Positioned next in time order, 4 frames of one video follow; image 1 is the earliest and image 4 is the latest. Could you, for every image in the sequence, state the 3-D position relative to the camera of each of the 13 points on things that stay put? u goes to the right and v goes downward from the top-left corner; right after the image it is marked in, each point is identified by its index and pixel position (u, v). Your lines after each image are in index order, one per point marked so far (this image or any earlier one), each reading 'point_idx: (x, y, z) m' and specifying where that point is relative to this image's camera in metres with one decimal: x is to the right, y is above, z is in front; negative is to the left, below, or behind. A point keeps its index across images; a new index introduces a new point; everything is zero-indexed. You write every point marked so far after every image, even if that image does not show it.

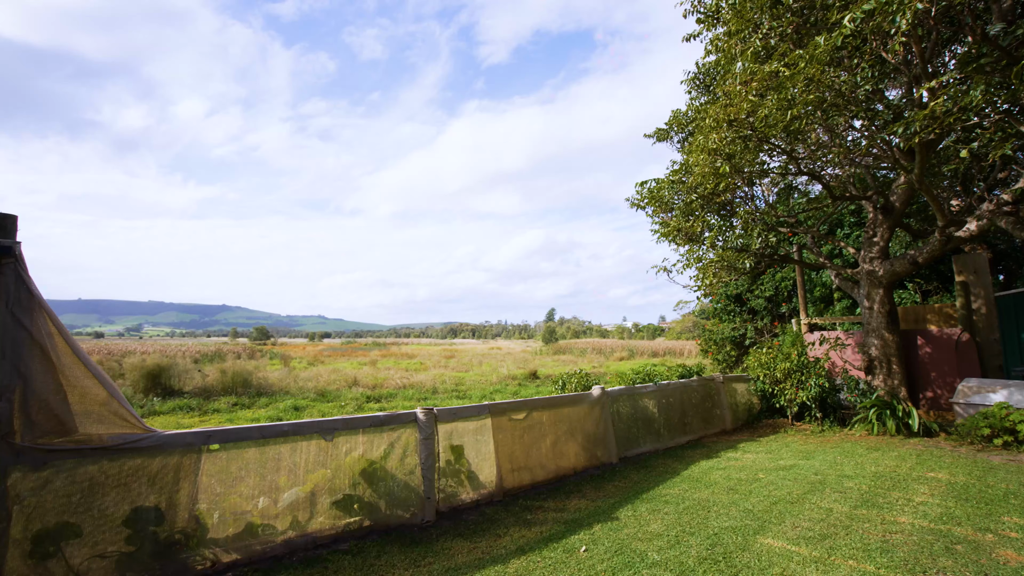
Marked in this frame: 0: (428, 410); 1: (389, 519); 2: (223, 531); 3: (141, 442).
0: (-0.8, -1.1, +4.6) m
1: (-1.0, -1.9, +4.3) m
2: (-2.0, -1.7, +3.6) m
3: (-2.5, -1.0, +3.4) m
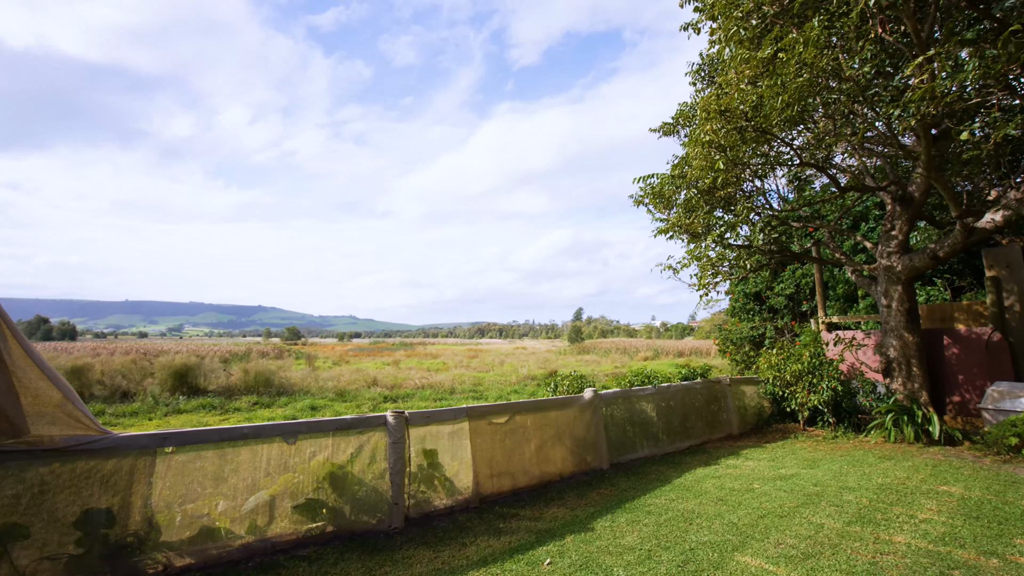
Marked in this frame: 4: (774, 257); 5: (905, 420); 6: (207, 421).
0: (-1.0, -1.1, +4.5) m
1: (-1.3, -2.0, +4.2) m
2: (-2.3, -1.7, +3.6) m
3: (-2.8, -1.0, +3.4) m
4: (+4.3, +0.5, +8.5) m
5: (+5.1, -1.7, +6.7) m
6: (-8.5, -3.7, +14.2) m
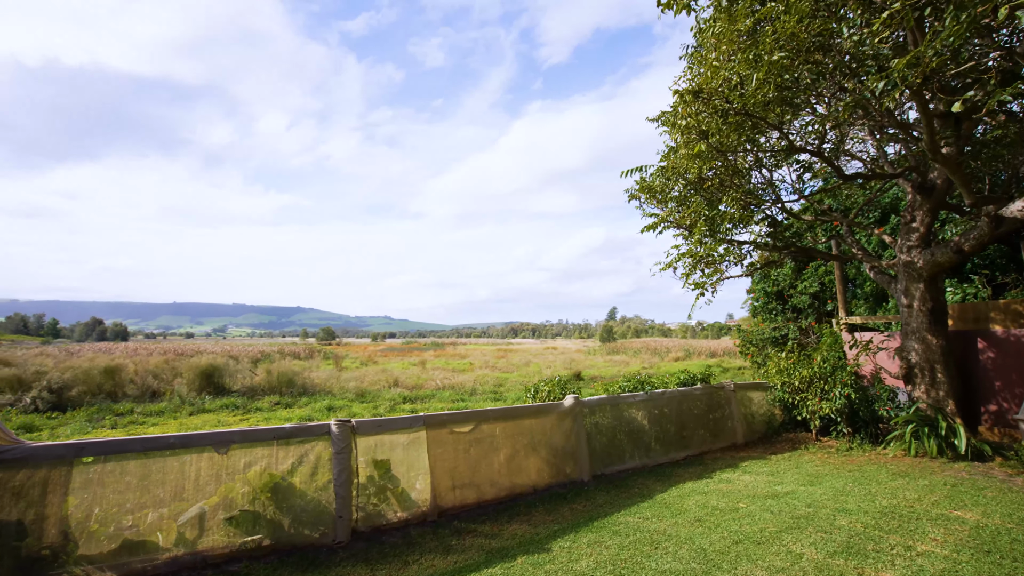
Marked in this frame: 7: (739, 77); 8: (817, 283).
0: (-1.4, -1.1, +4.3) m
1: (-1.7, -2.0, +4.0) m
2: (-2.8, -1.8, +3.4) m
3: (-3.3, -1.1, +3.3) m
4: (+4.2, +0.5, +7.9) m
5: (+4.9, -1.7, +6.0) m
6: (-8.2, -3.8, +14.5) m
7: (+2.4, +2.2, +5.3) m
8: (+6.1, +0.1, +10.1) m
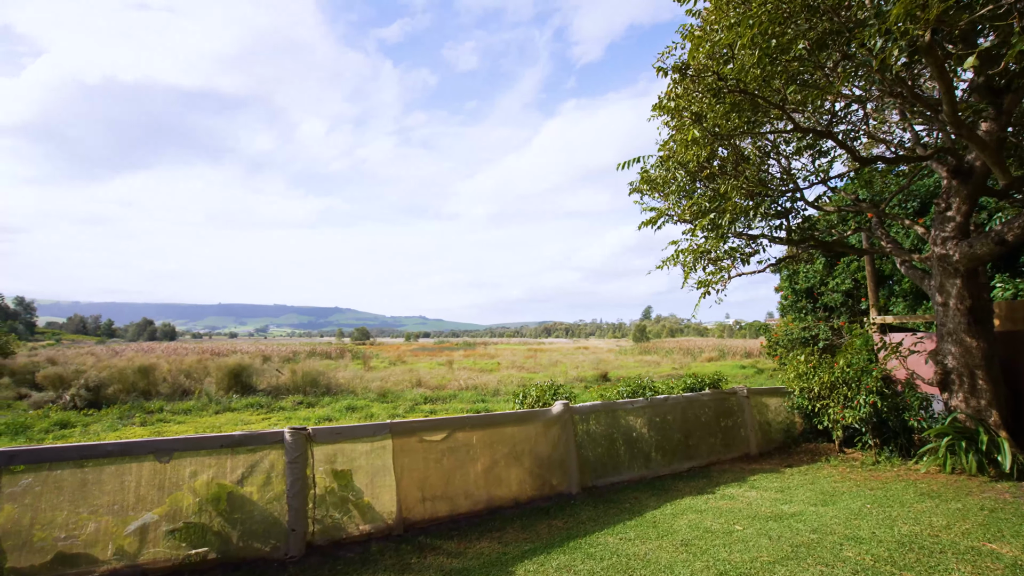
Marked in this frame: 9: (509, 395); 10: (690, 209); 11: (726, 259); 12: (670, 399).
0: (-1.7, -1.1, +4.1) m
1: (-2.0, -2.0, +3.8) m
2: (-3.1, -1.8, +3.3) m
3: (-3.6, -1.1, +3.2) m
4: (+4.1, +0.6, +7.2) m
5: (+4.7, -1.6, +5.3) m
6: (-7.7, -3.8, +14.8) m
7: (+2.2, +2.2, +4.8) m
8: (+6.2, +0.2, +9.3) m
9: (-0.2, -3.9, +18.6) m
10: (+2.1, +0.9, +6.0) m
11: (+2.6, +0.4, +6.2) m
12: (+1.9, -1.4, +6.2) m
